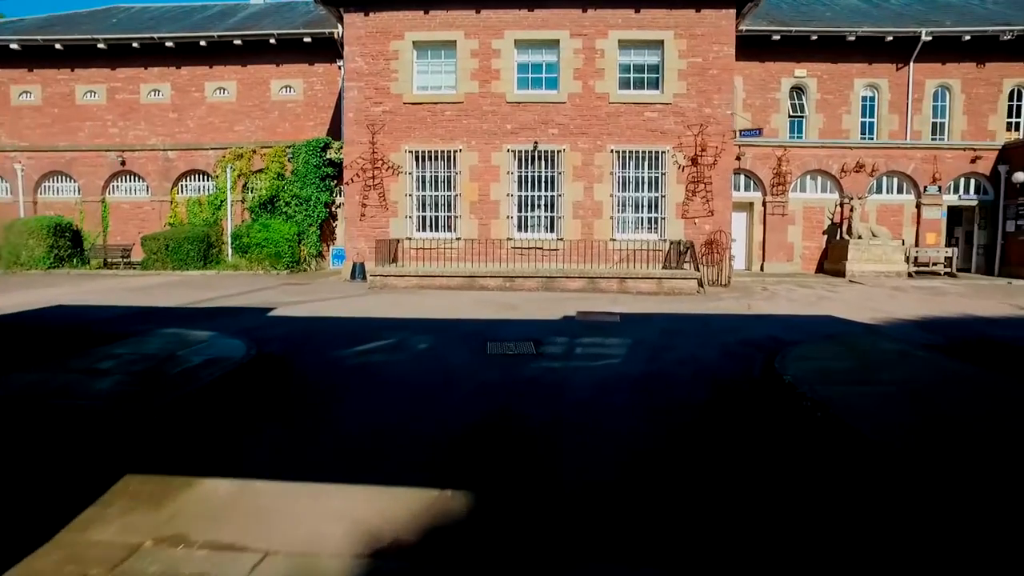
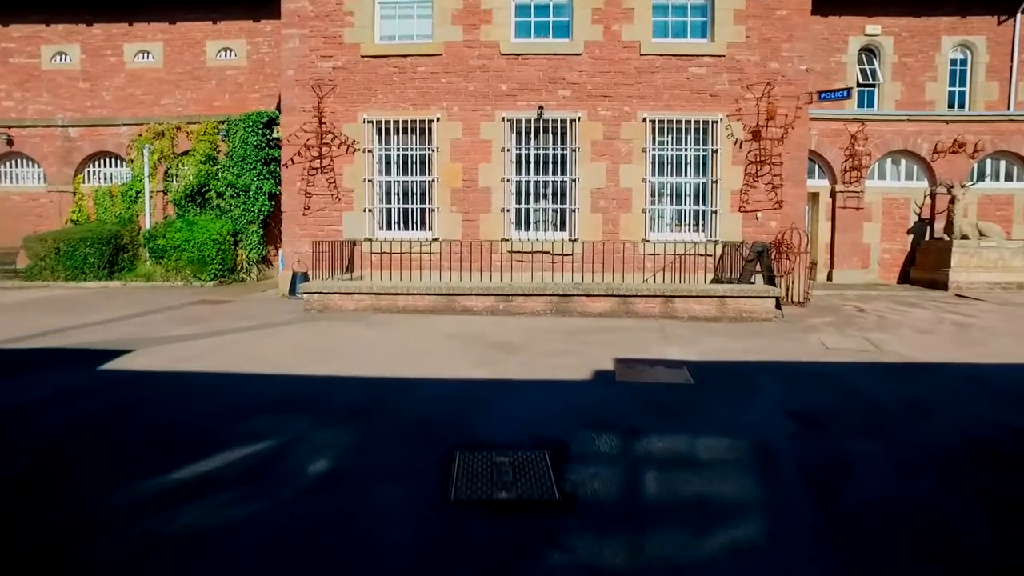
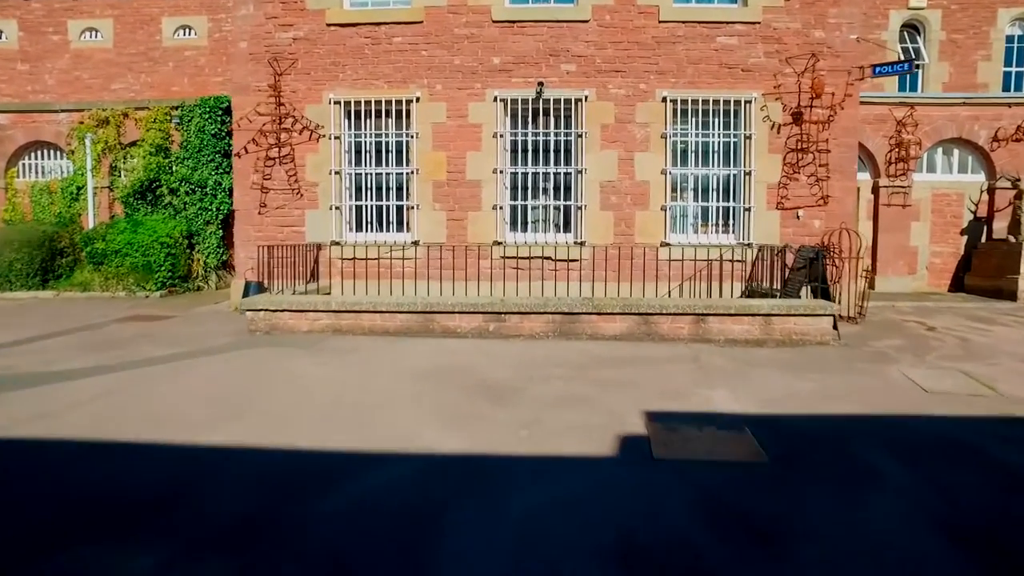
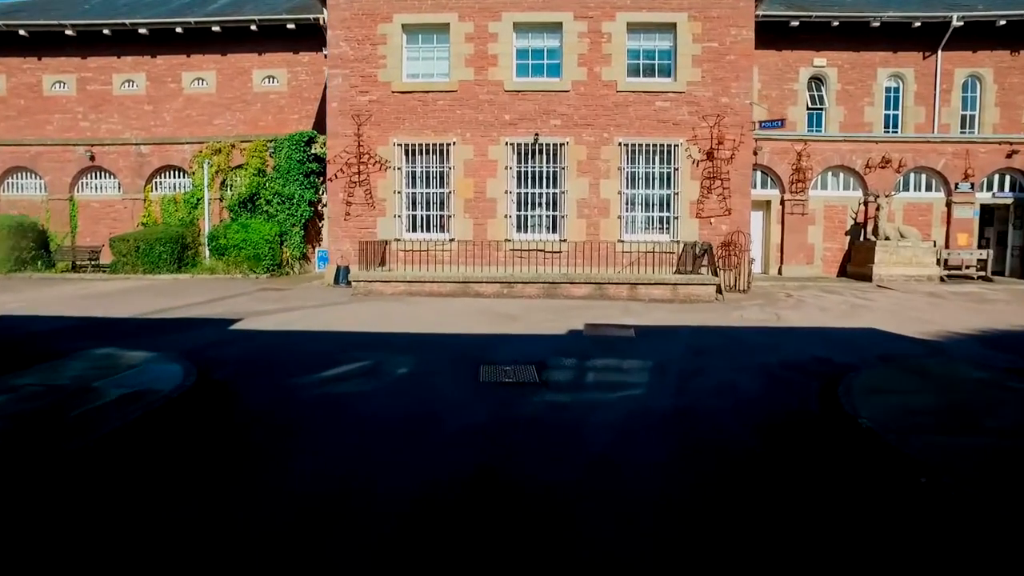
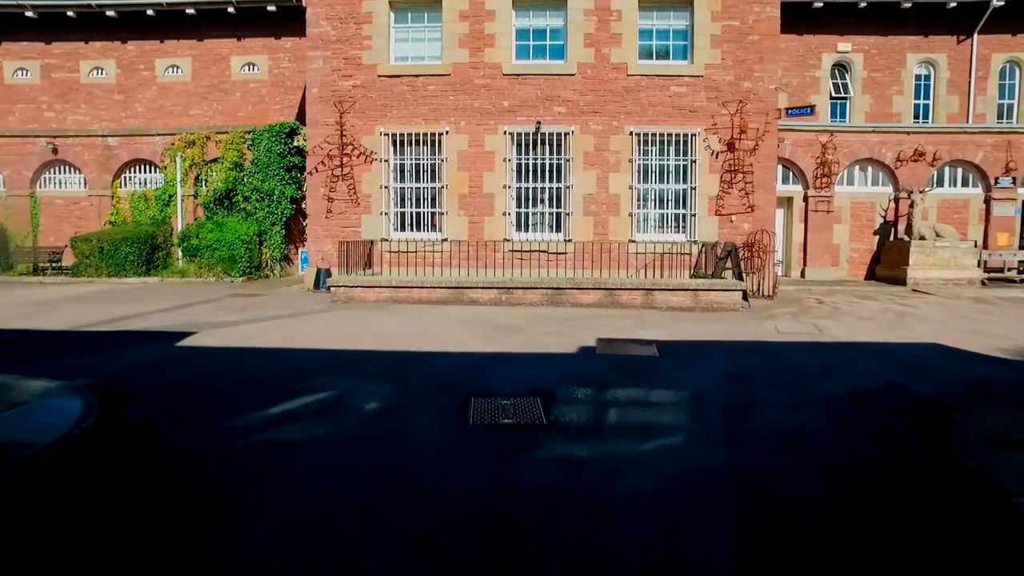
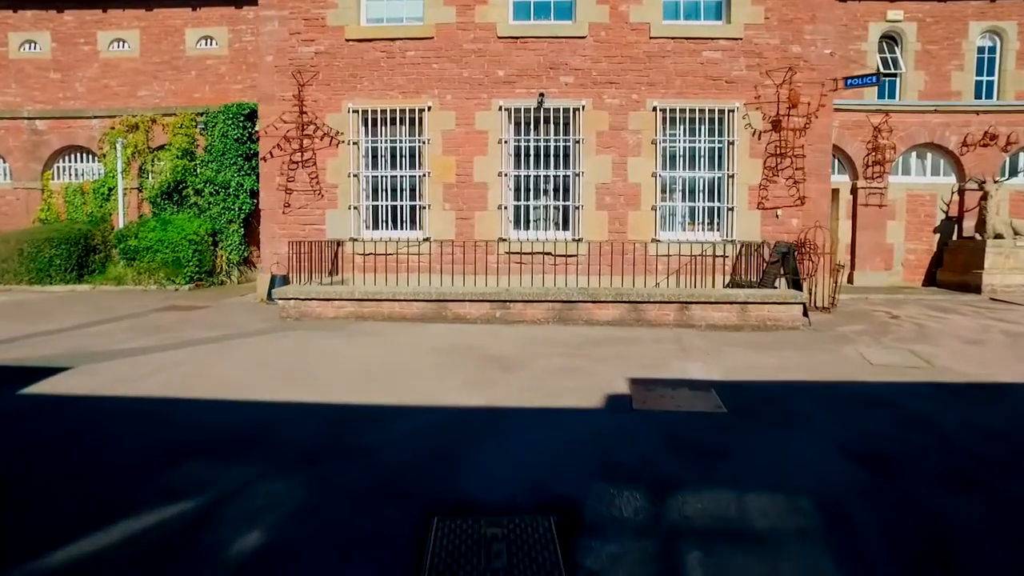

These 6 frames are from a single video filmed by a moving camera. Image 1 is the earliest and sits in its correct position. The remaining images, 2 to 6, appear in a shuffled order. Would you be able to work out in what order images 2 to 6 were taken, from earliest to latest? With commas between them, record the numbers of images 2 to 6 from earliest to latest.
4, 5, 2, 6, 3
